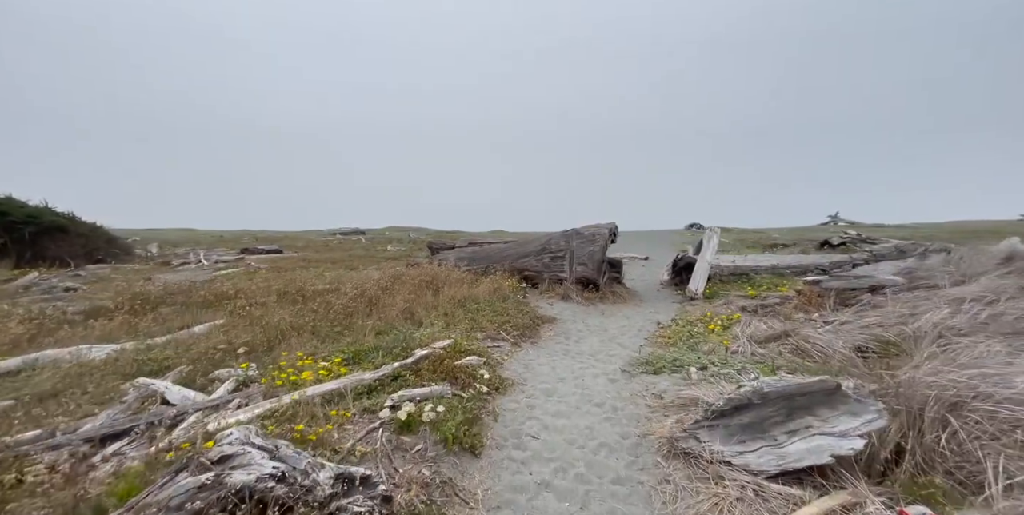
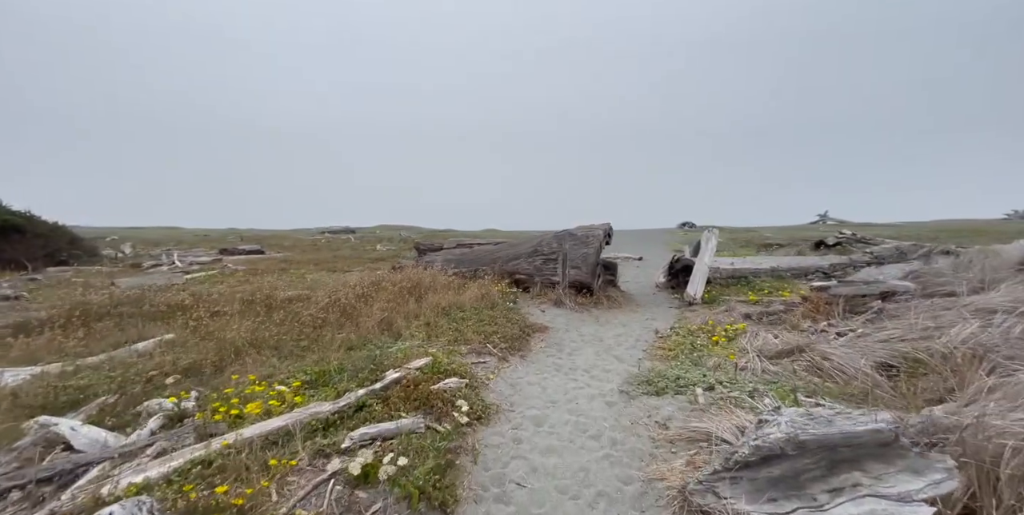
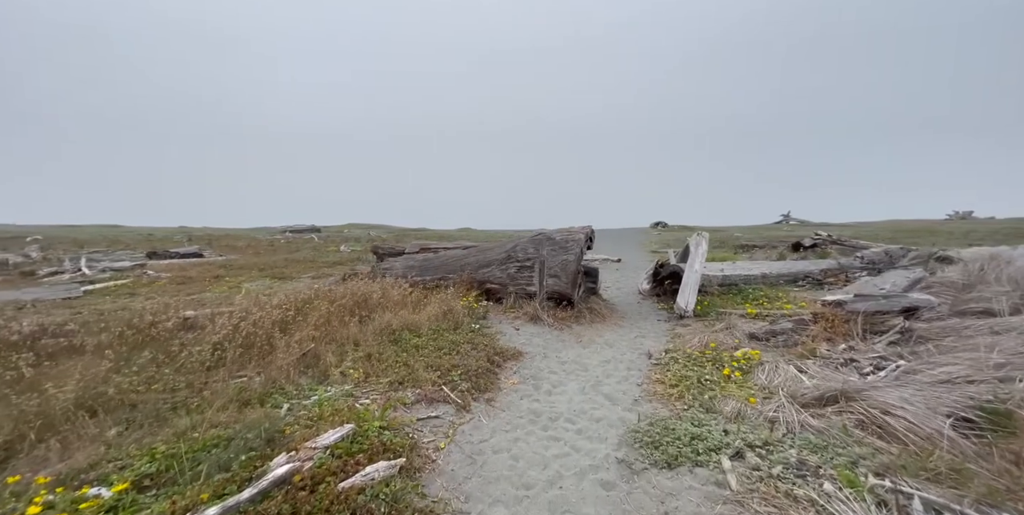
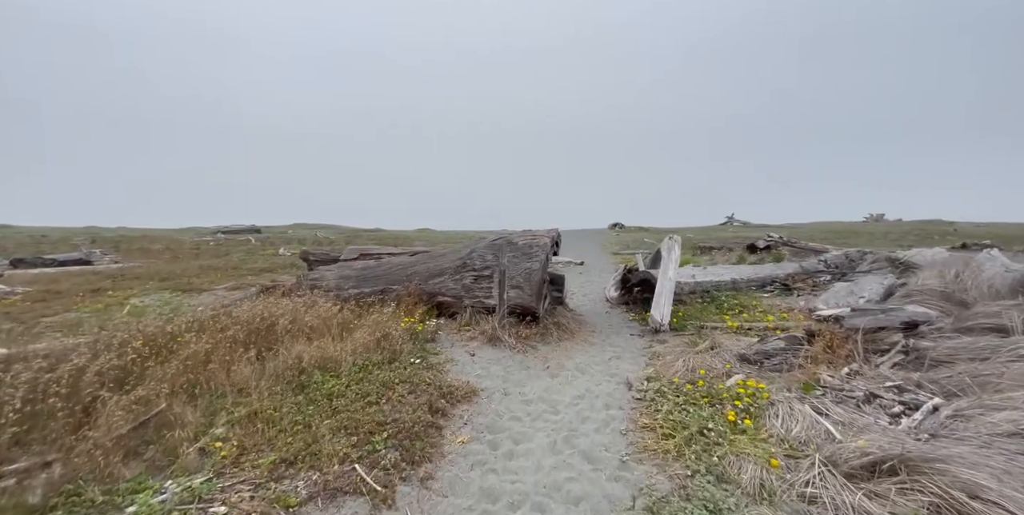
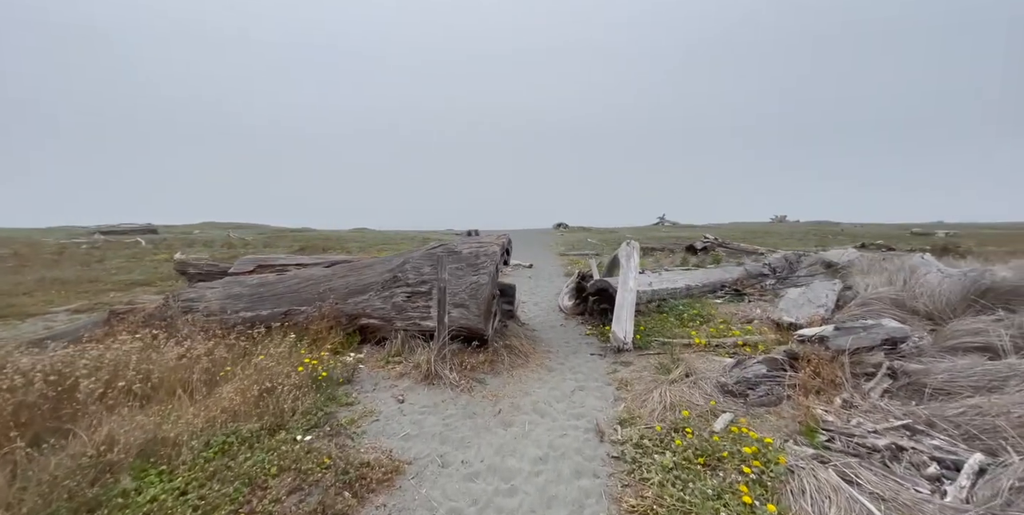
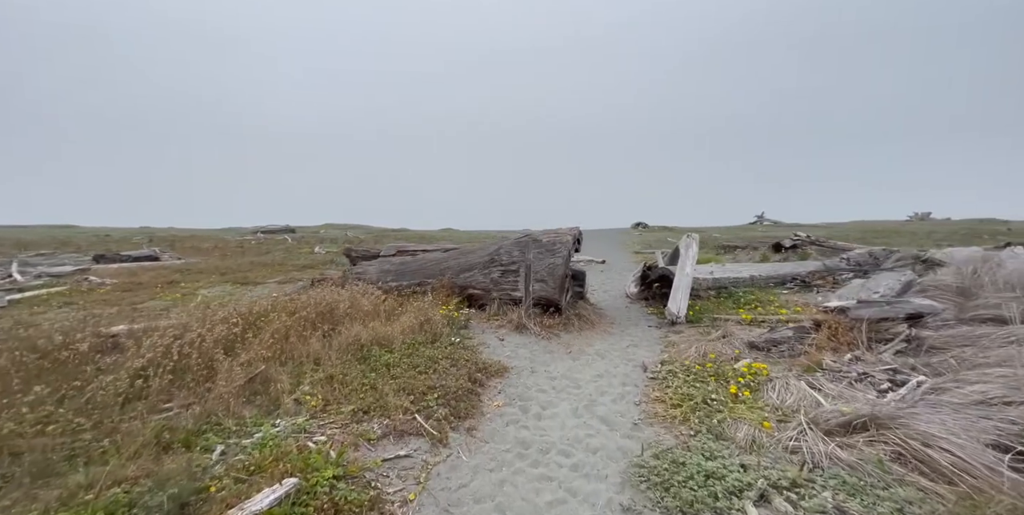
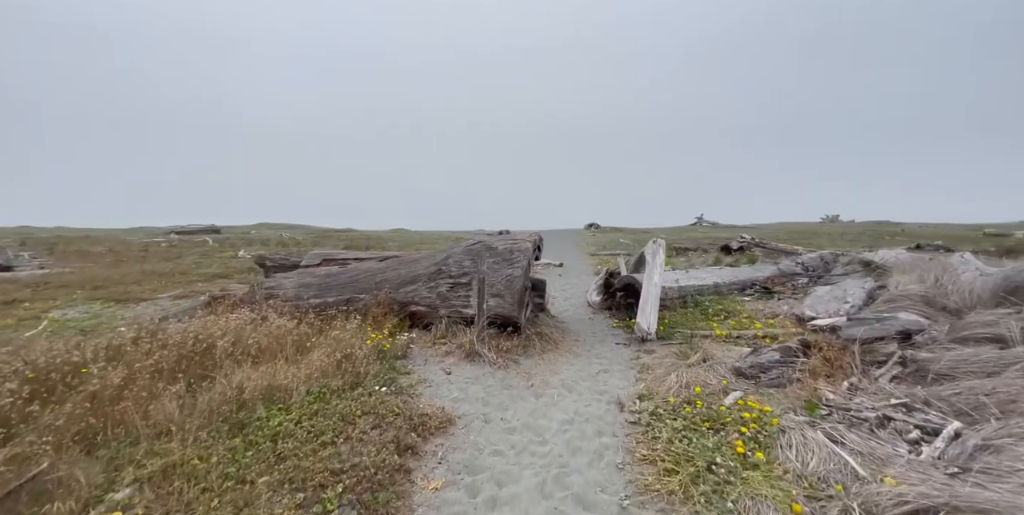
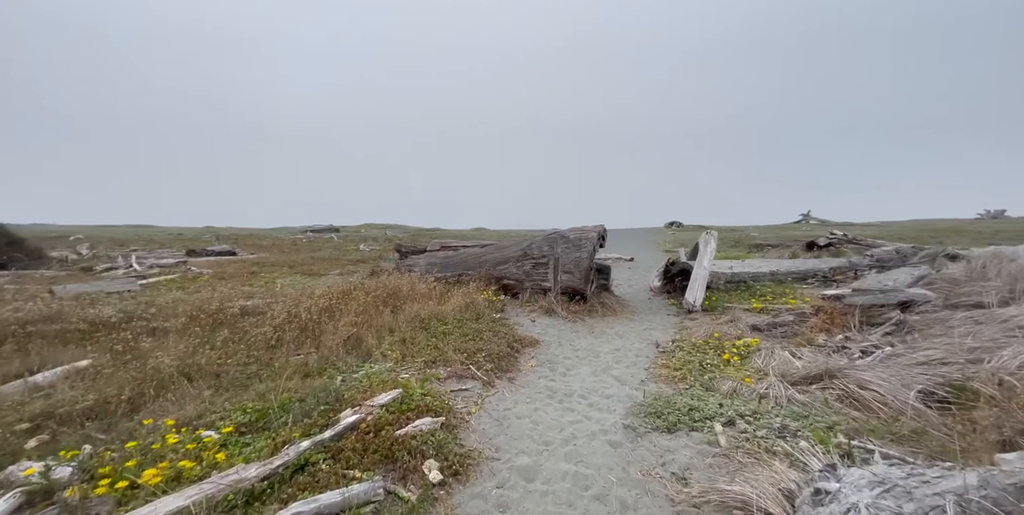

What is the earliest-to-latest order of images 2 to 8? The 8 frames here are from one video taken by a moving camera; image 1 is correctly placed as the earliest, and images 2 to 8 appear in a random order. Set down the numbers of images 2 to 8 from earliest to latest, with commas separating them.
2, 8, 3, 6, 4, 7, 5
